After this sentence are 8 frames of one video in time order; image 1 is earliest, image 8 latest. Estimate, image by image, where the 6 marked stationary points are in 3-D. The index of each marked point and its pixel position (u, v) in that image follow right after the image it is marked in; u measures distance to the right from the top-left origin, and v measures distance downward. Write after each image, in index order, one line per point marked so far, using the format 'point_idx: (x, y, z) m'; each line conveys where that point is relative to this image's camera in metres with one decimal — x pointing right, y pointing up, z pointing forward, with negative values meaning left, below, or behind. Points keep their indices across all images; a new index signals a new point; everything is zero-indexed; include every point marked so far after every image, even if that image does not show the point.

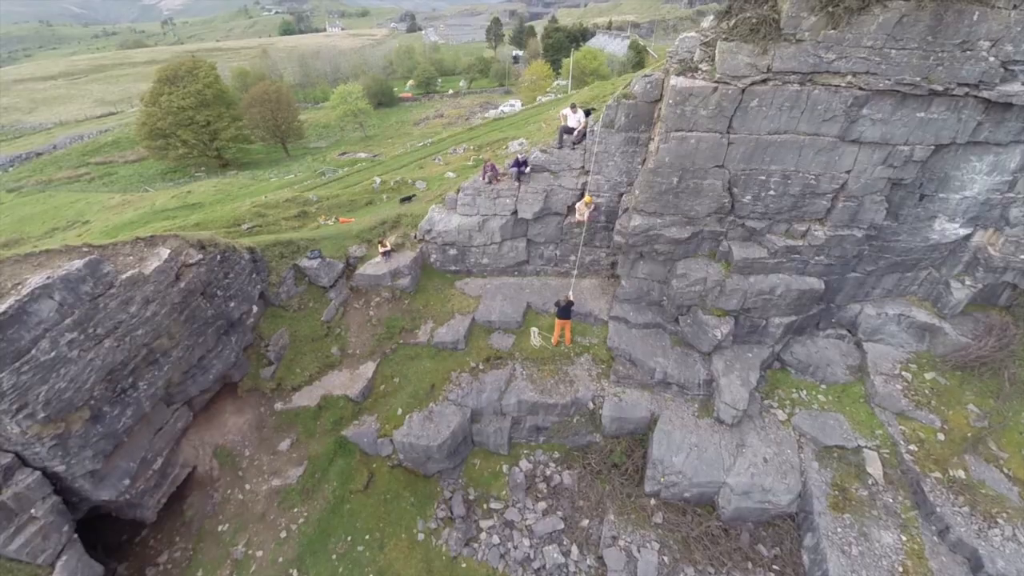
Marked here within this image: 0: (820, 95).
0: (+7.6, +4.8, +10.2) m
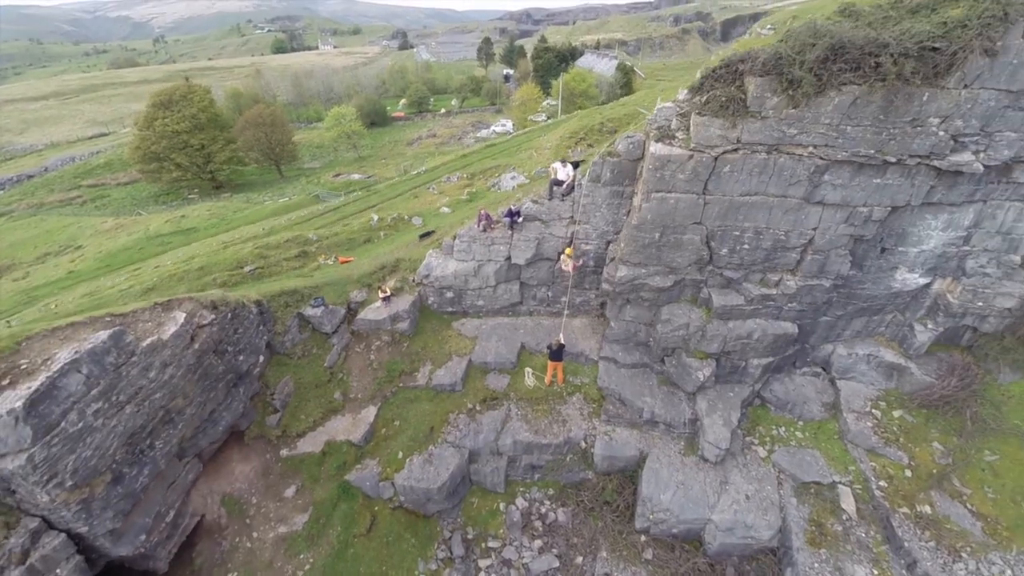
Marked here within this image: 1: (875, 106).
0: (+7.4, +3.4, +11.2) m
1: (+9.0, +4.4, +10.4) m
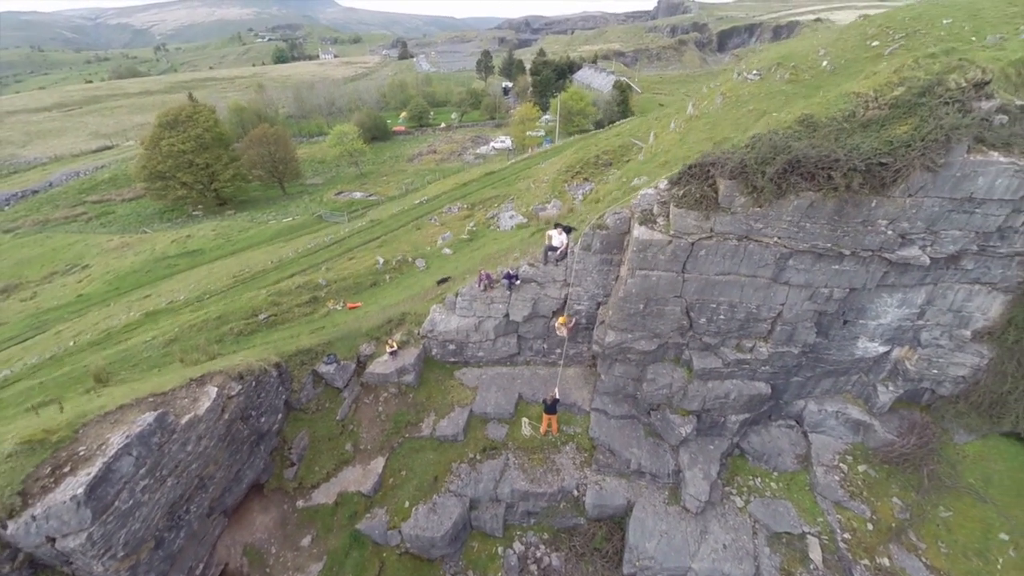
0: (+7.3, +1.1, +12.6) m
1: (+9.0, +2.1, +11.7) m
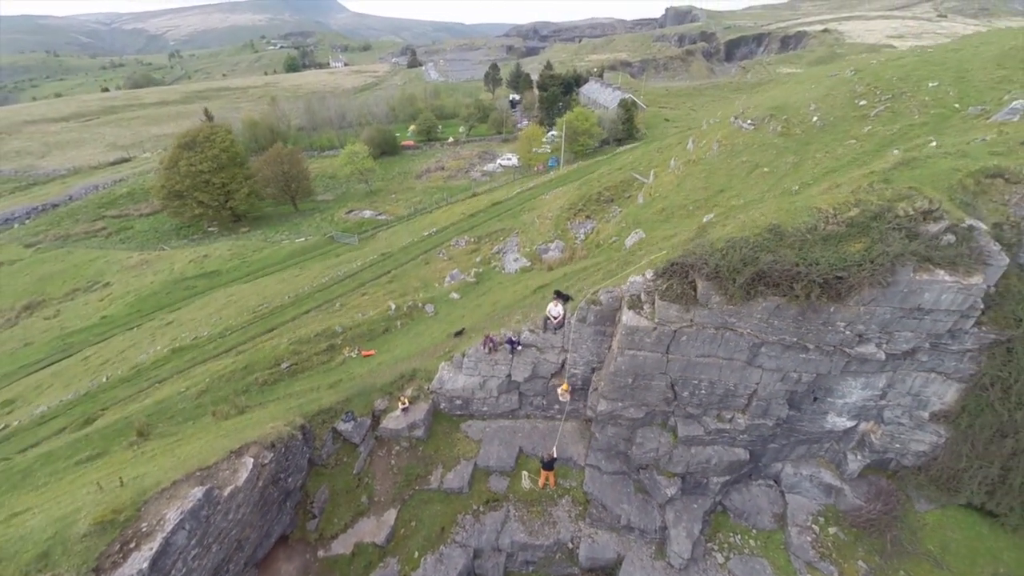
0: (+7.4, -1.8, +14.0) m
1: (+9.0, -0.8, +13.2) m
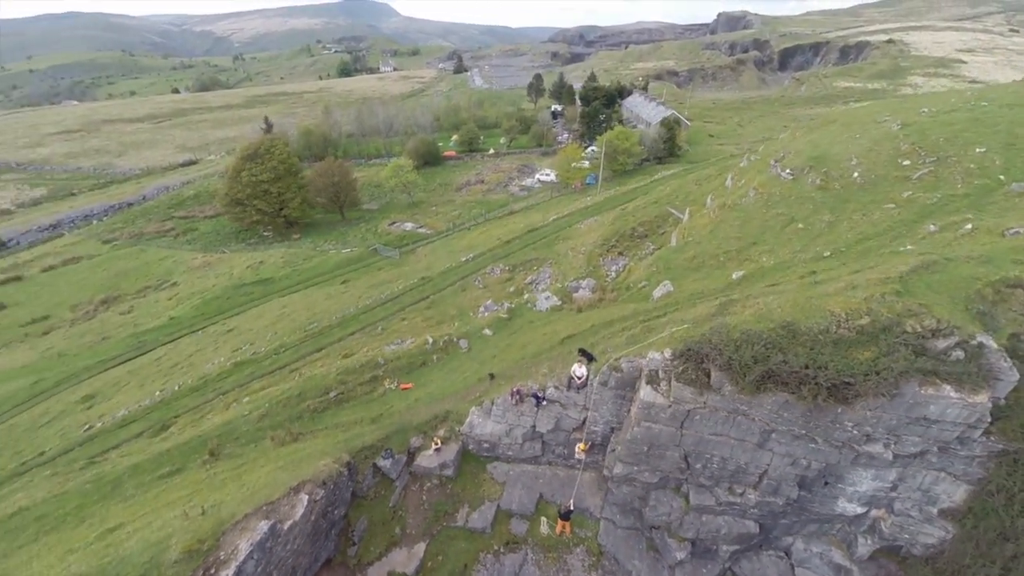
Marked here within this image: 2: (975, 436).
0: (+8.3, -4.9, +15.0) m
1: (+9.9, -4.0, +14.0) m
2: (+15.4, -4.9, +13.7) m
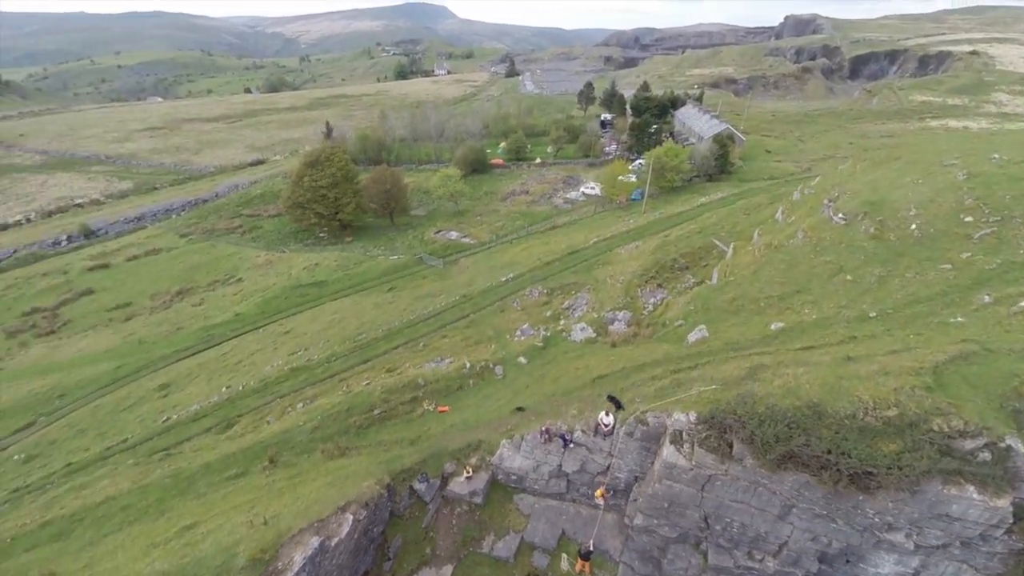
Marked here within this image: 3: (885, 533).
0: (+9.3, -7.7, +15.4) m
1: (+10.8, -6.9, +14.3) m
2: (+16.2, -8.1, +13.4) m
3: (+12.8, -8.5, +14.1) m
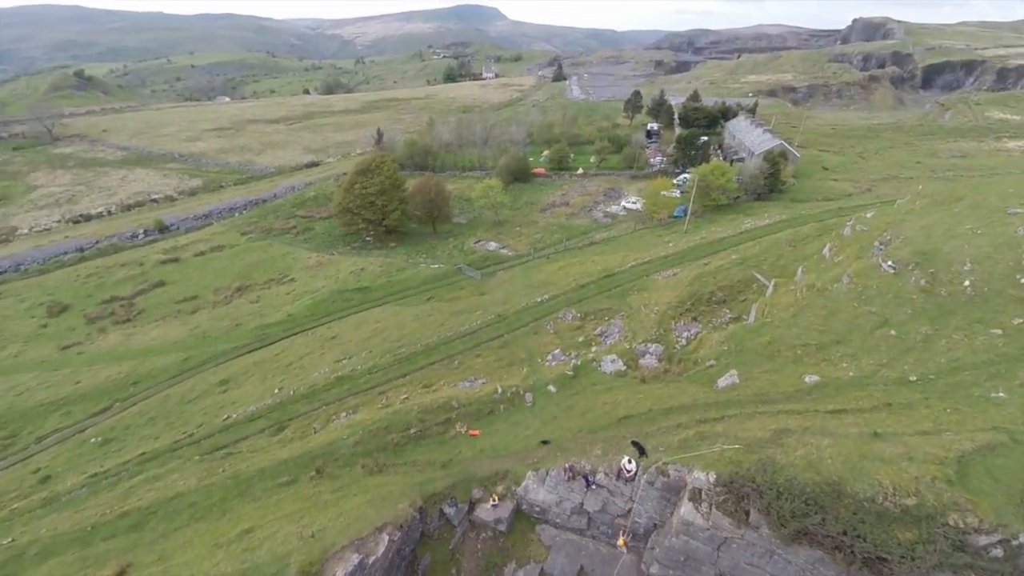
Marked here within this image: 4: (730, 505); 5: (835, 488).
0: (+10.1, -10.6, +15.8) m
1: (+11.6, -9.8, +14.6) m
2: (+16.8, -11.3, +13.3) m
3: (+13.5, -11.5, +14.2) m
4: (+8.7, -8.6, +16.3) m
5: (+12.1, -7.2, +15.3) m
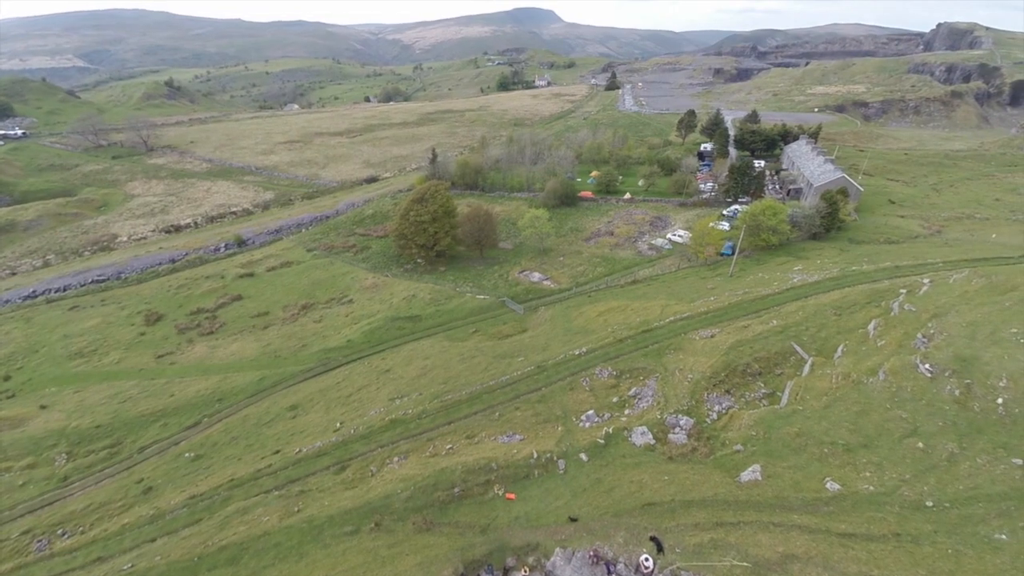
0: (+11.2, -17.4, +18.0) m
1: (+12.6, -16.7, +16.6) m
2: (+17.5, -18.4, +14.8) m
3: (+14.3, -18.5, +16.1) m
4: (+9.9, -15.4, +18.6) m
5: (+13.3, -14.1, +17.3) m
